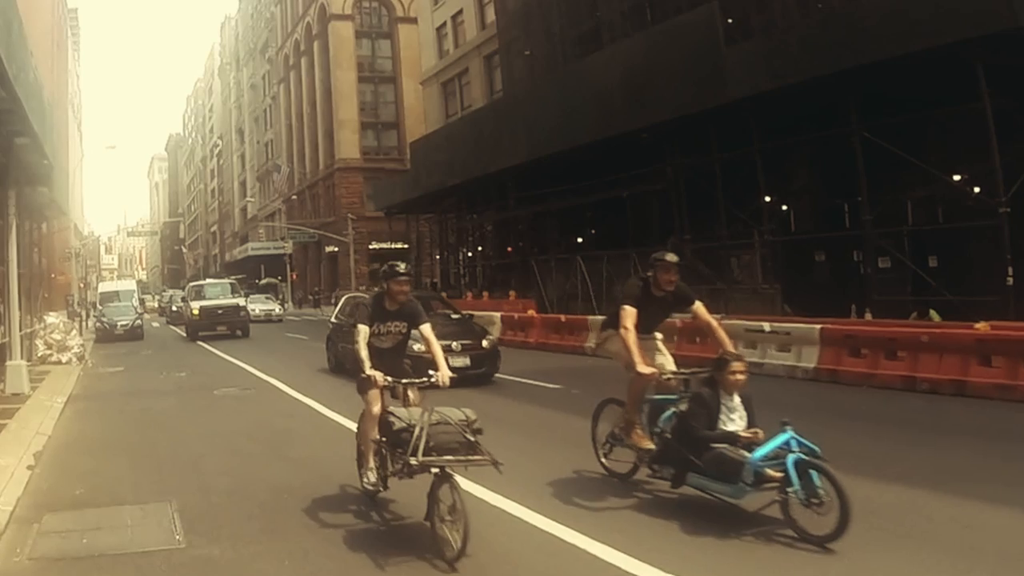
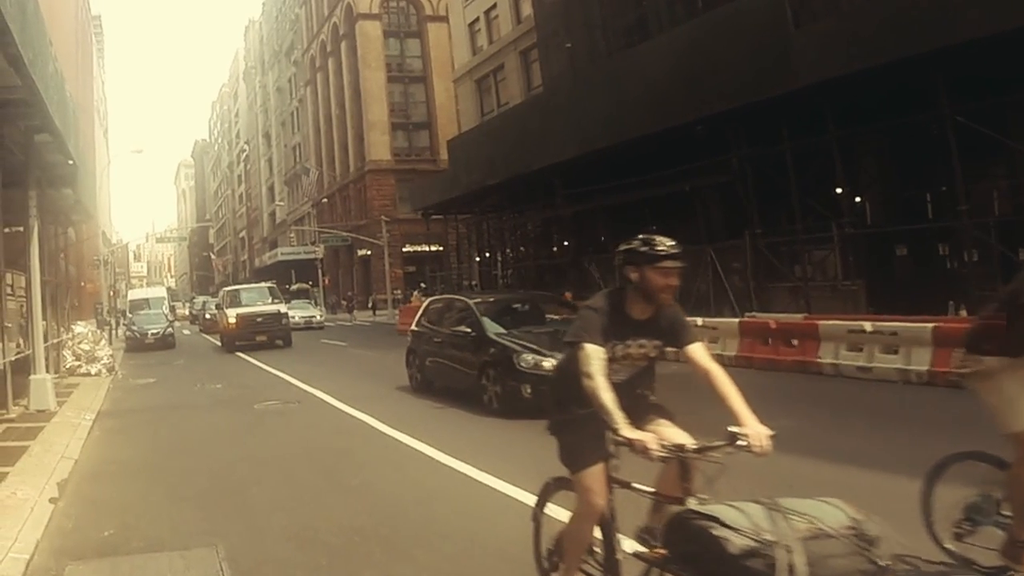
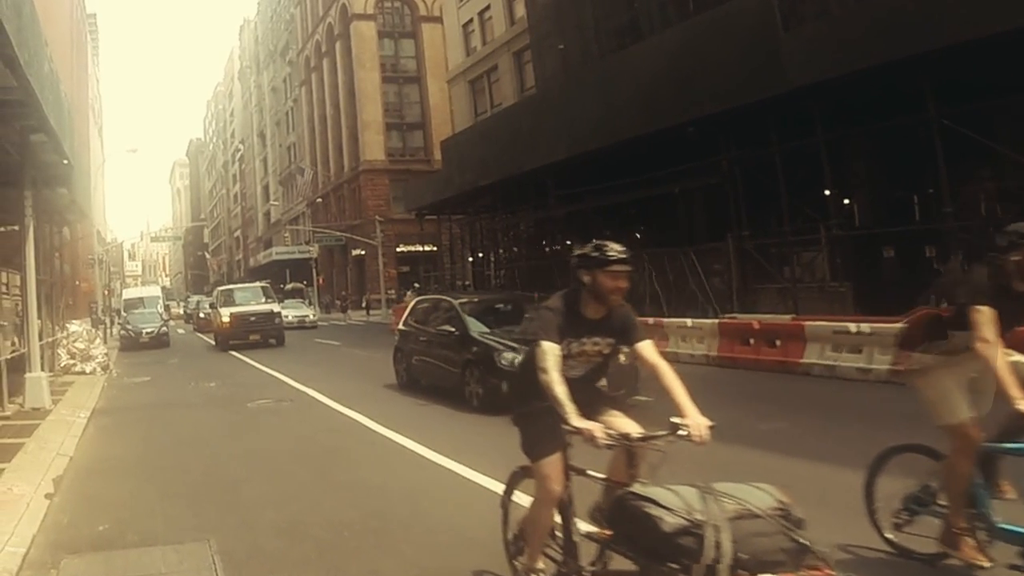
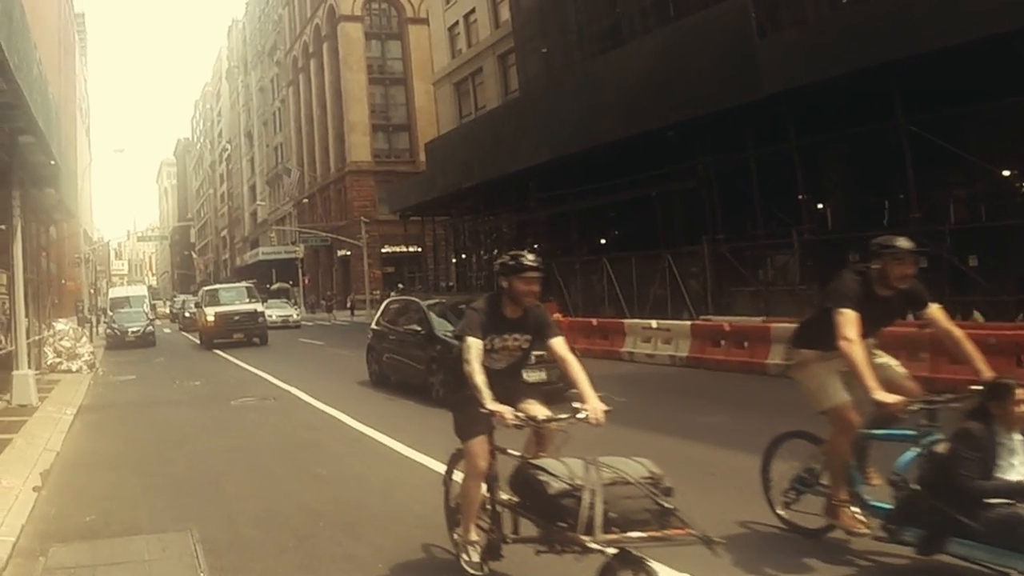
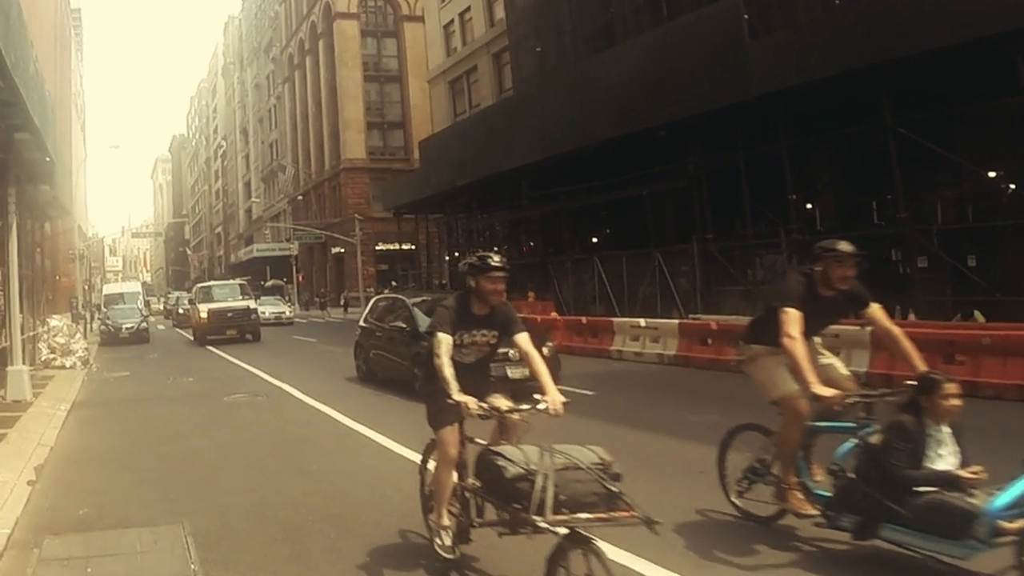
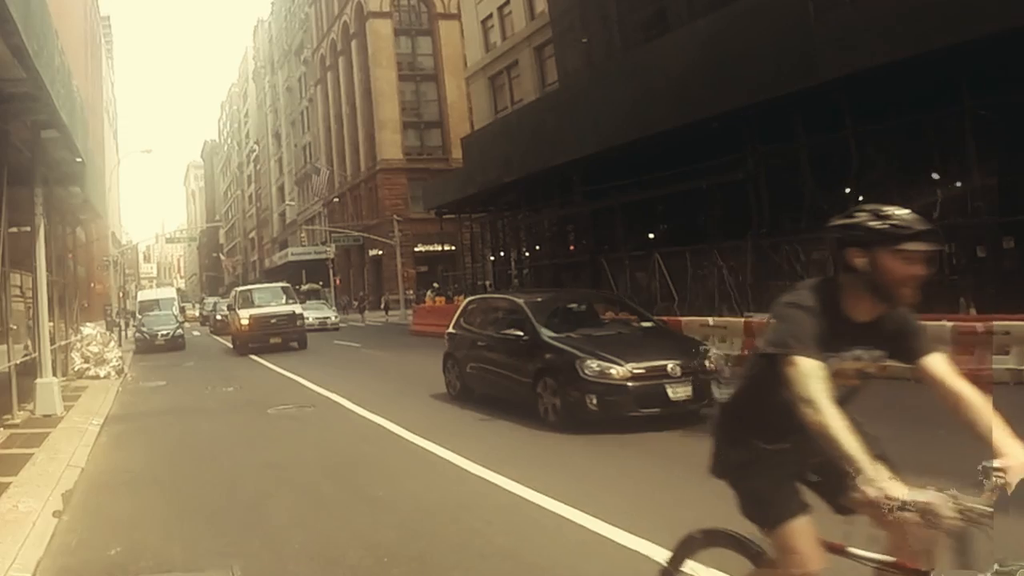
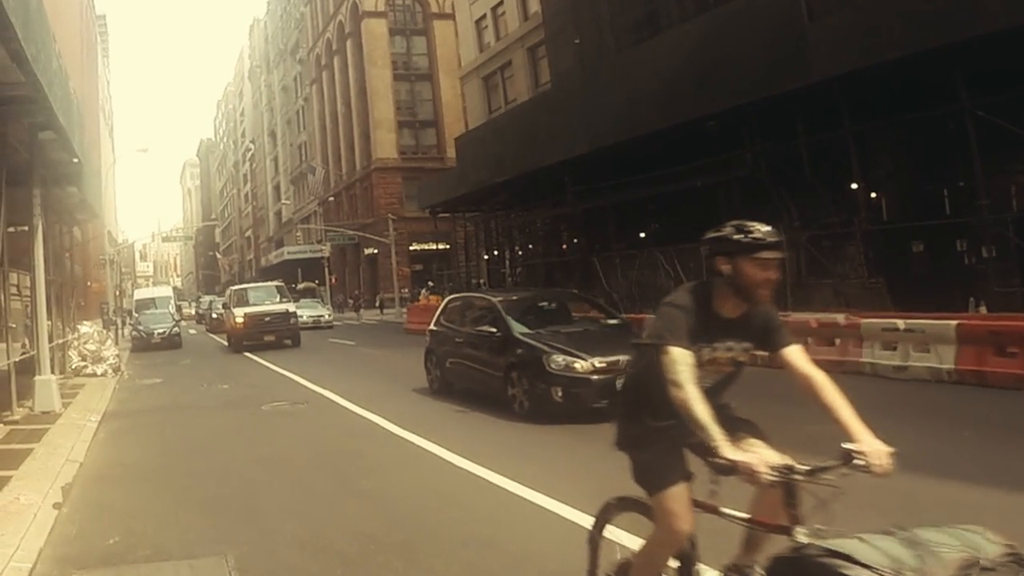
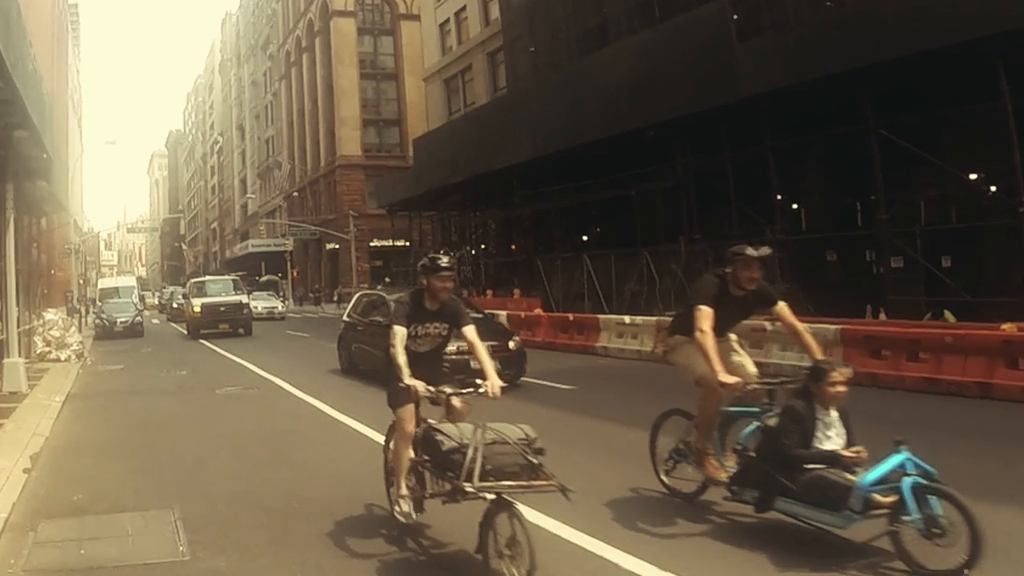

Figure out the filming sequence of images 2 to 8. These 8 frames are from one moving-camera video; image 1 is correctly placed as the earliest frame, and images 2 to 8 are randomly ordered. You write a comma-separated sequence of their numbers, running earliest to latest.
8, 5, 4, 3, 2, 7, 6
